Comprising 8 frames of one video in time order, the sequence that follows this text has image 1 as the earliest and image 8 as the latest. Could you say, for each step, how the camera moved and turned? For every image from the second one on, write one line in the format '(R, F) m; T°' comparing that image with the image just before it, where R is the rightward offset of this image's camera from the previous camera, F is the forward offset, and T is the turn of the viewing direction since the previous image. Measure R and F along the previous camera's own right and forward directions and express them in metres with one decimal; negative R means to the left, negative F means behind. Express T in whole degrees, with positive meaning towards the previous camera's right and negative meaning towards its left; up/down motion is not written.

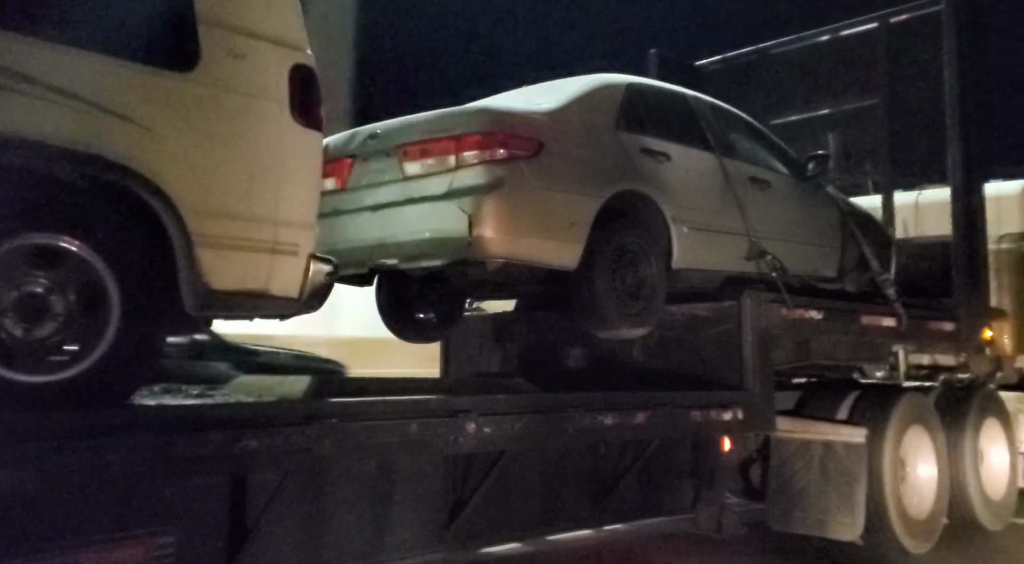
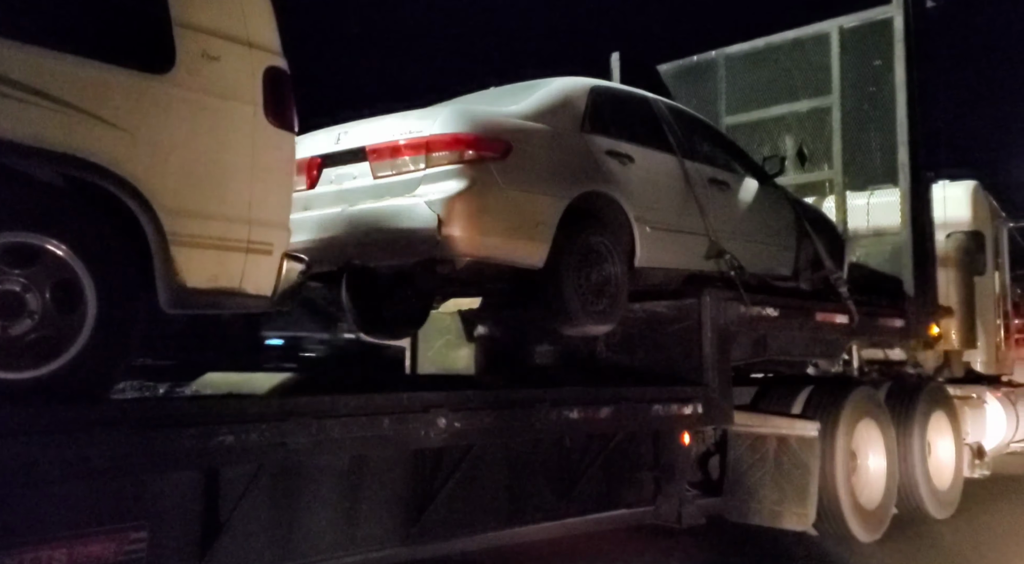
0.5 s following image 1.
(-0.1, -0.1) m; +2°
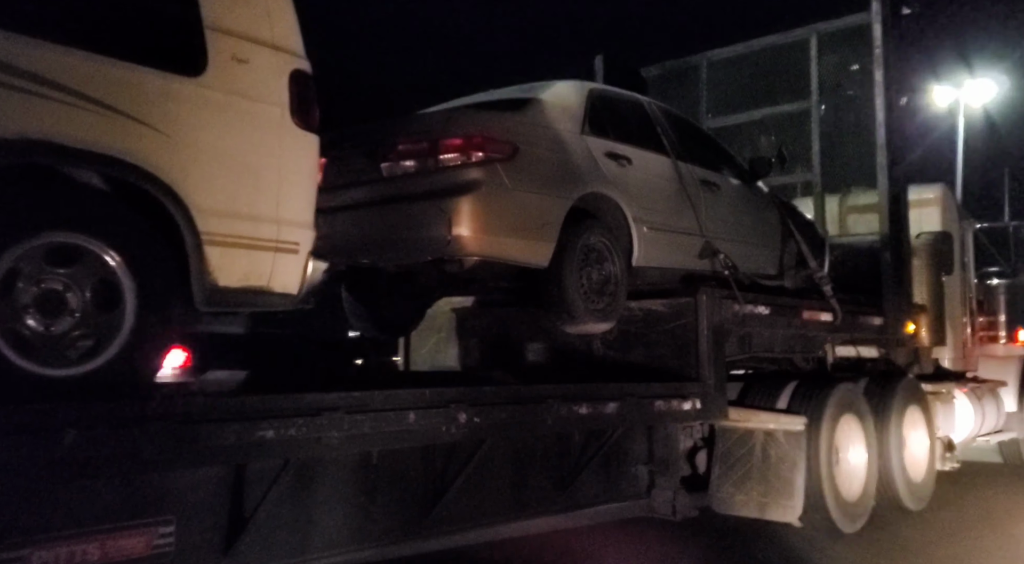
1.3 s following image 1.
(-0.3, -0.1) m; +2°
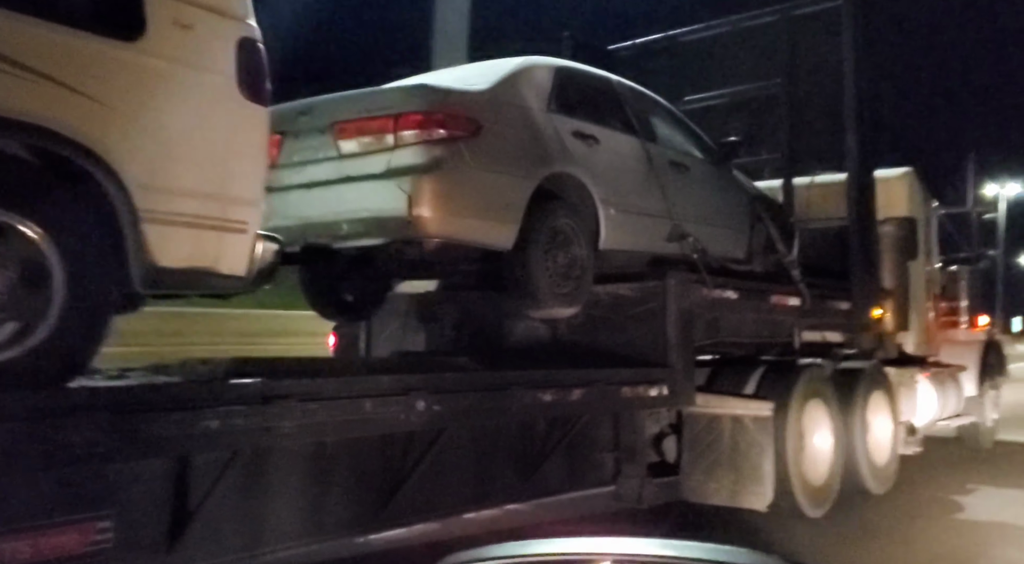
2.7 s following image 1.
(0.0, +0.2) m; +2°
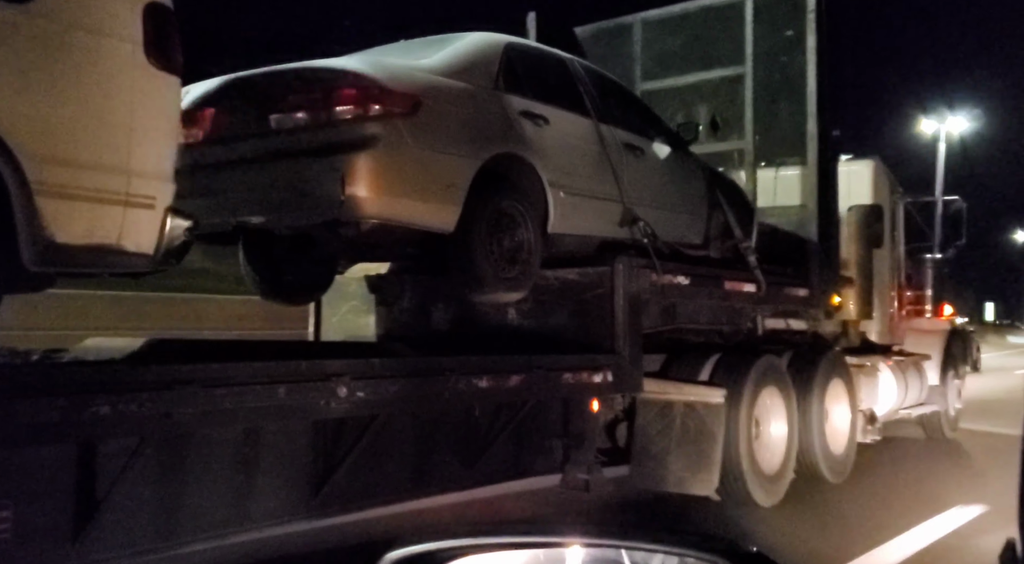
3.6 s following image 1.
(+0.2, +0.2) m; +1°
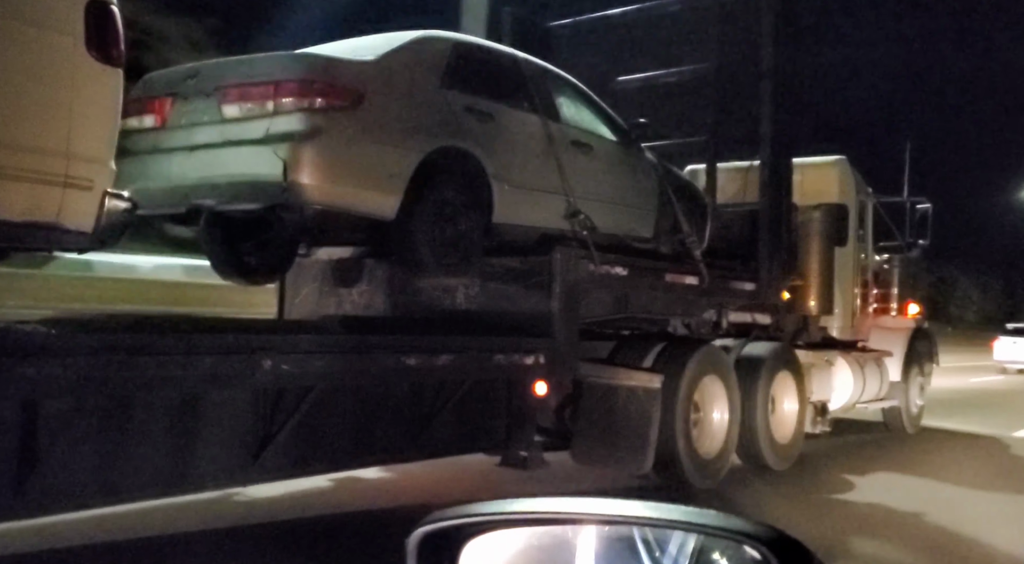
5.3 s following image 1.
(+0.4, -0.3) m; 0°
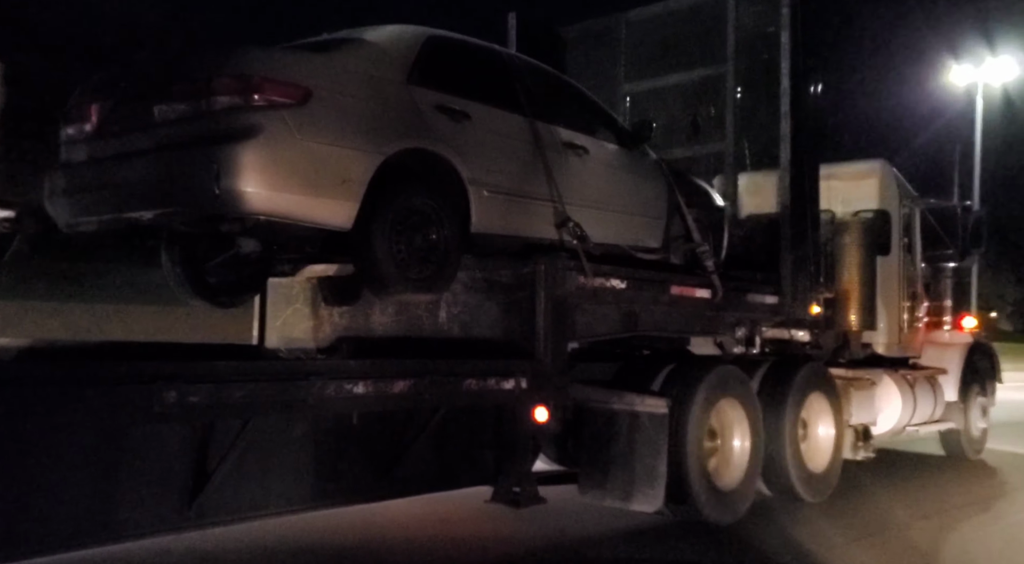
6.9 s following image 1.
(+0.5, +0.7) m; -3°
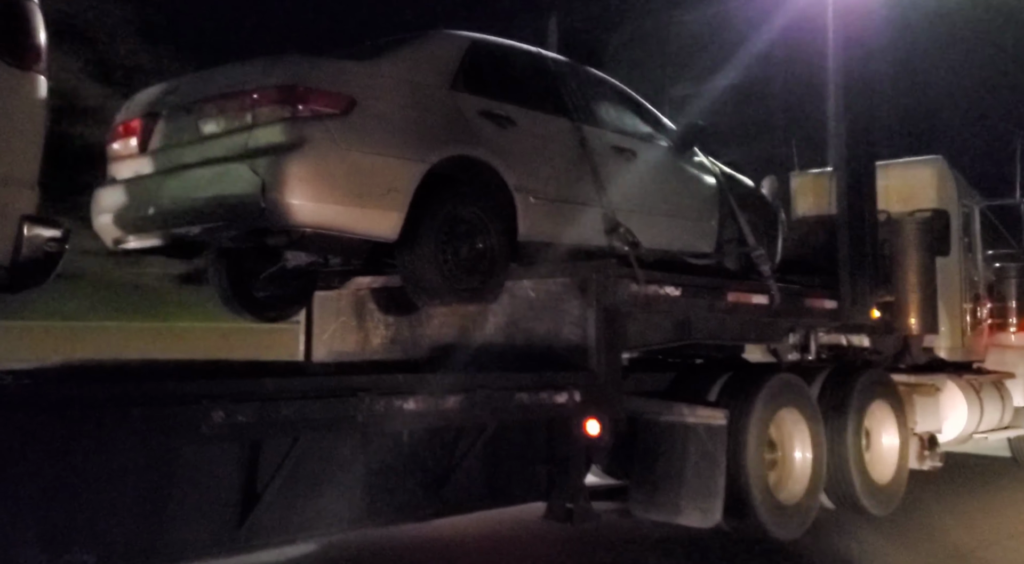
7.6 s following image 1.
(0.0, +0.2) m; -2°
